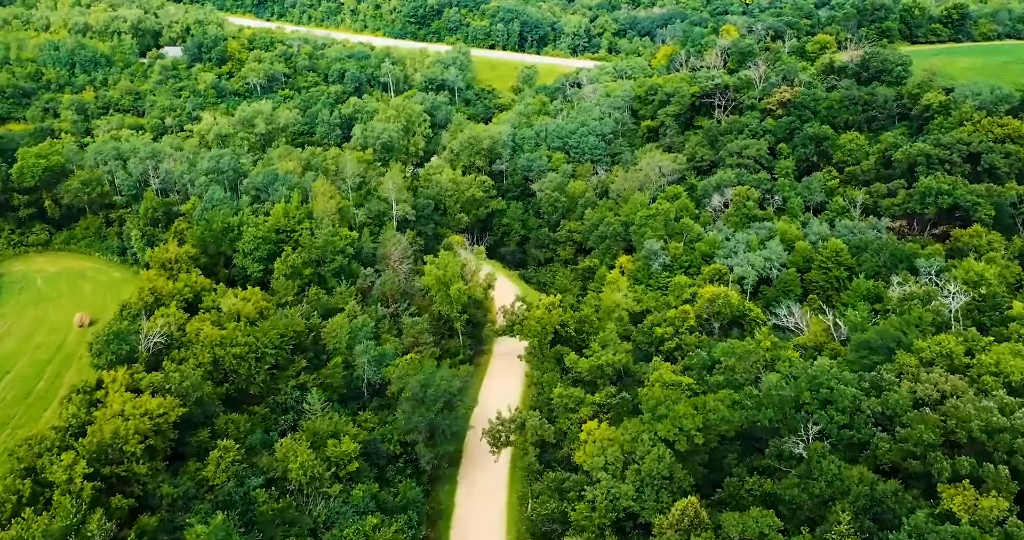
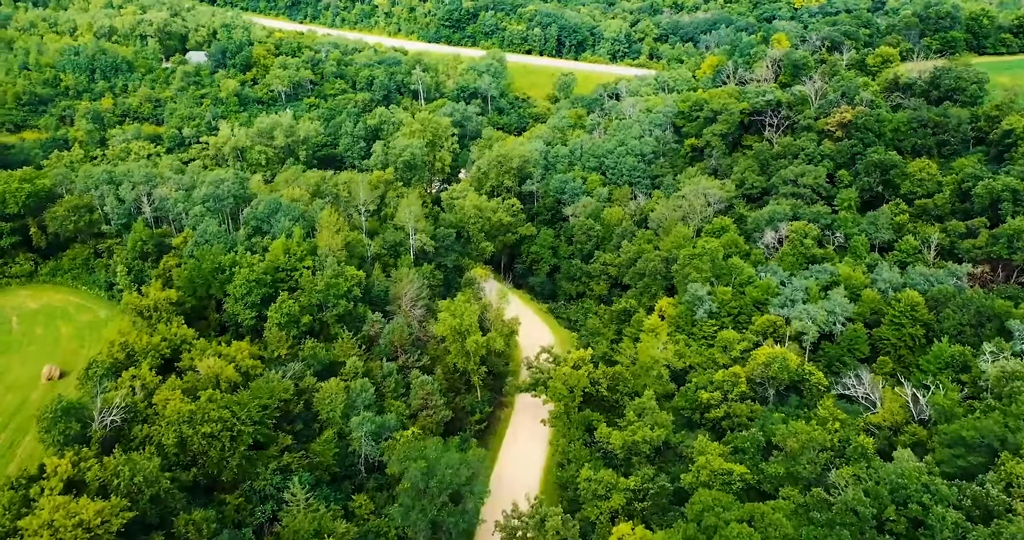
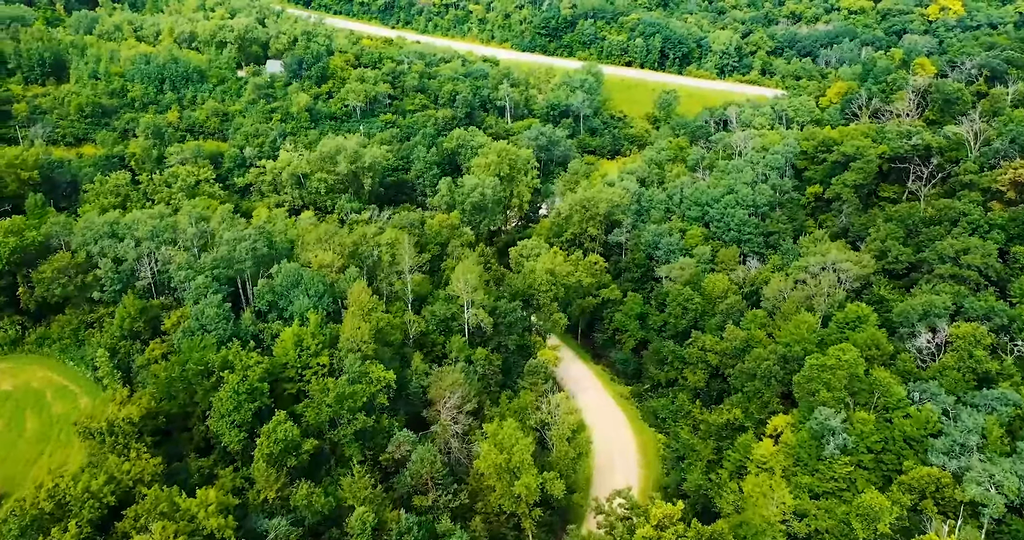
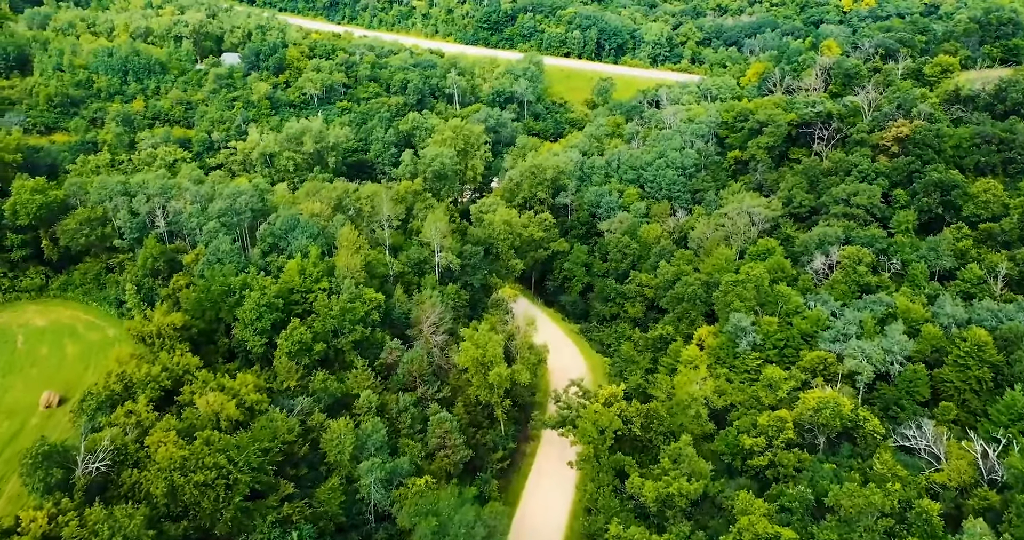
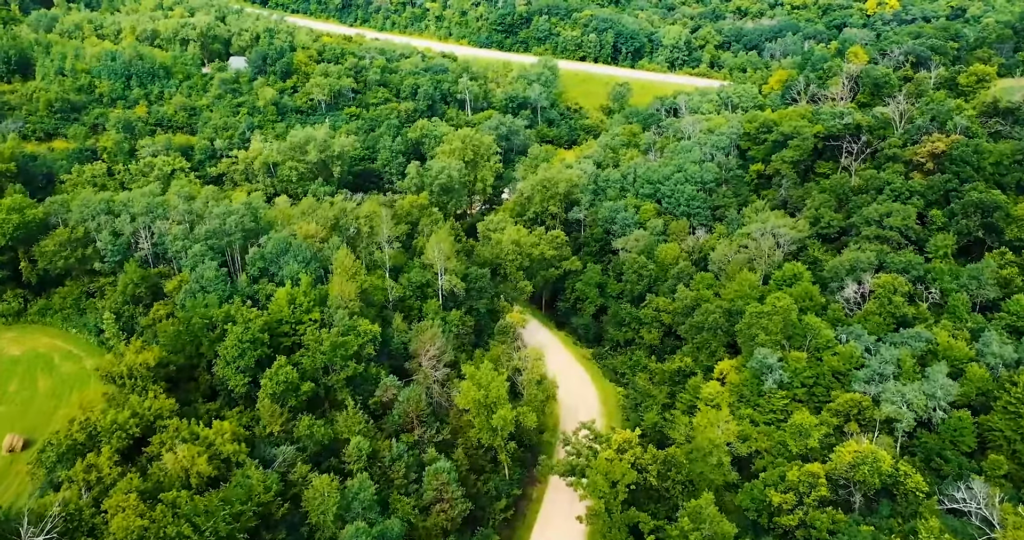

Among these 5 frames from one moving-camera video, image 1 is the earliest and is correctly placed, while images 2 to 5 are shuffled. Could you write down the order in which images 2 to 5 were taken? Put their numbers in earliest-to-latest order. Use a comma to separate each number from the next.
2, 4, 5, 3
